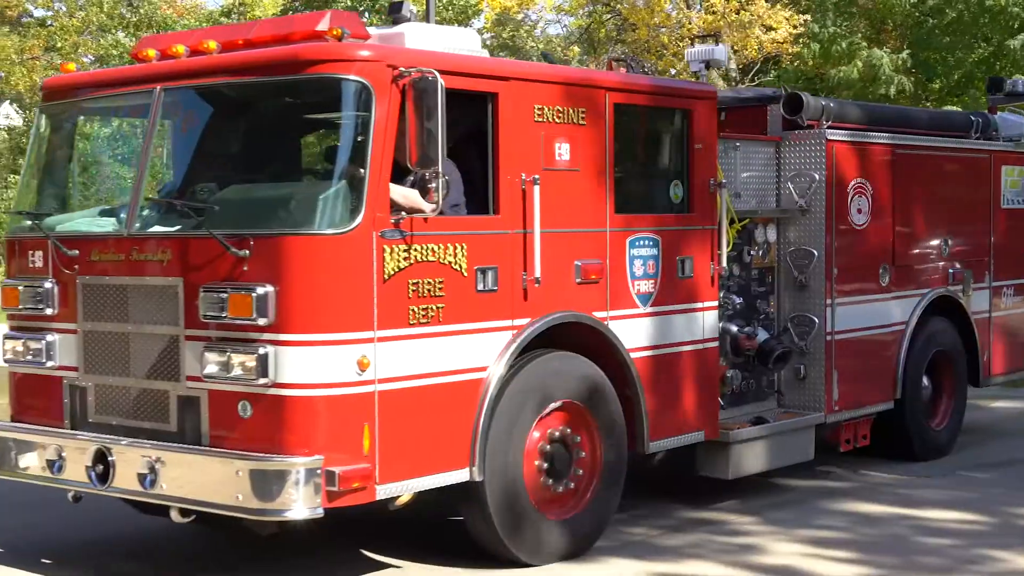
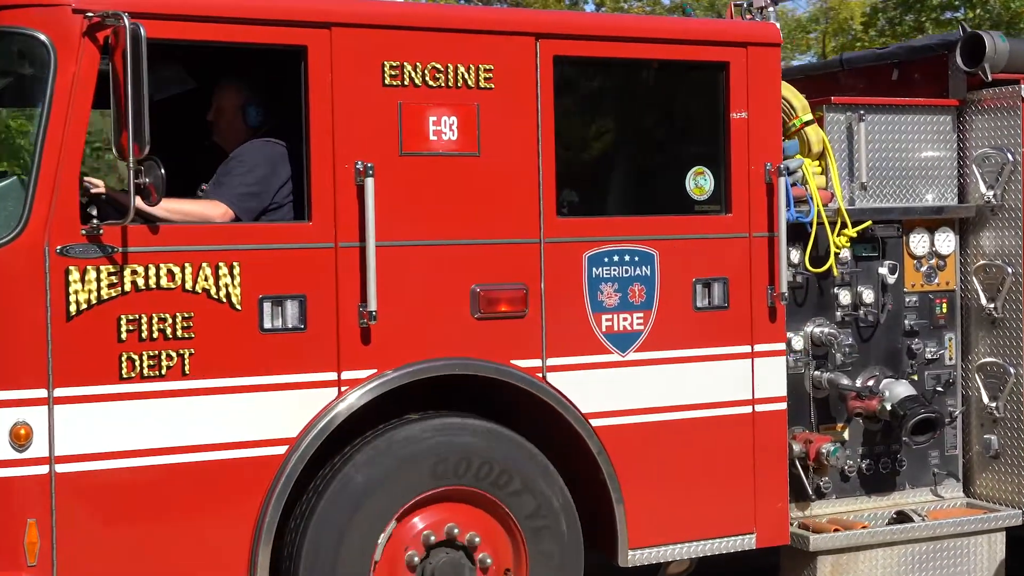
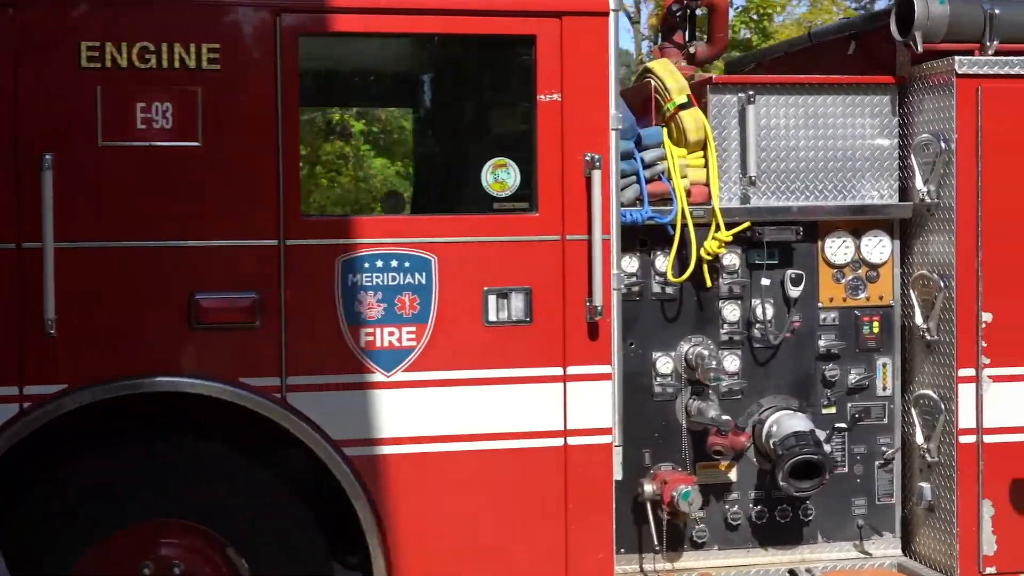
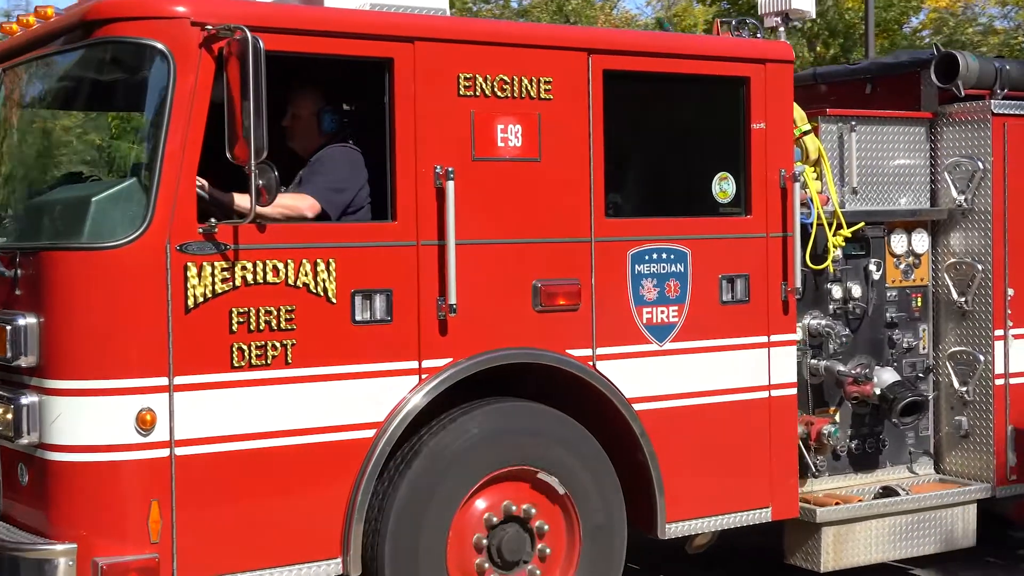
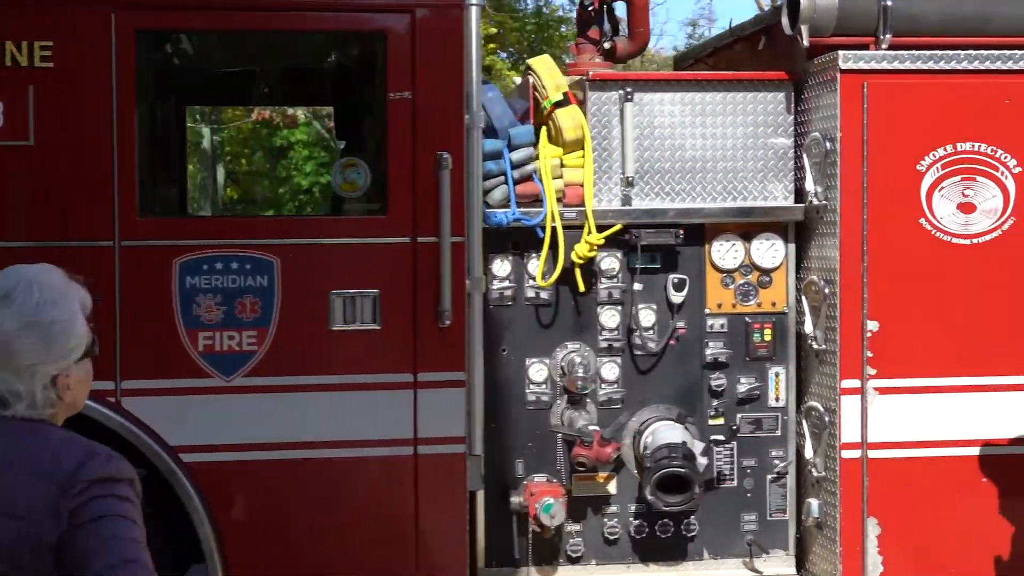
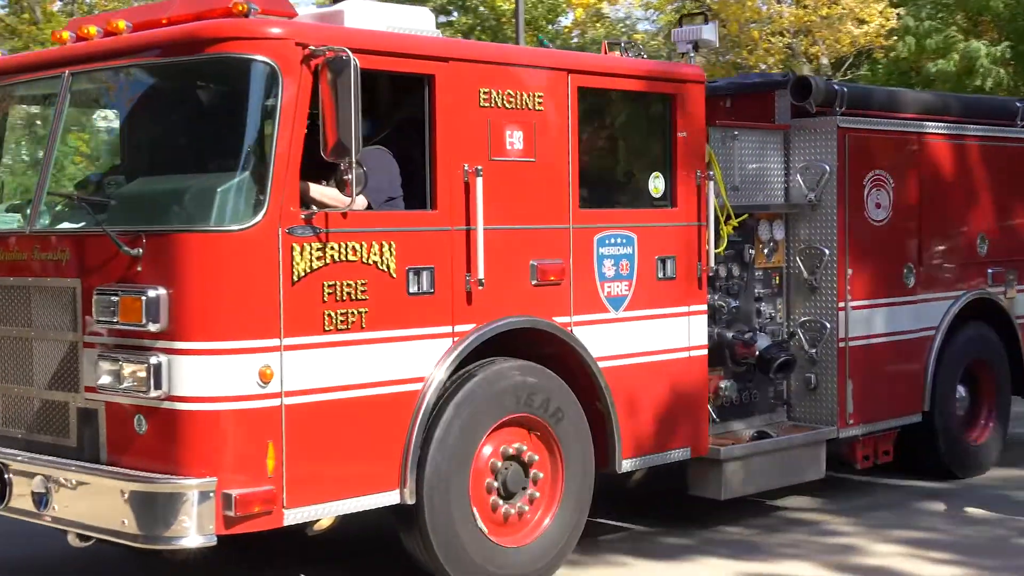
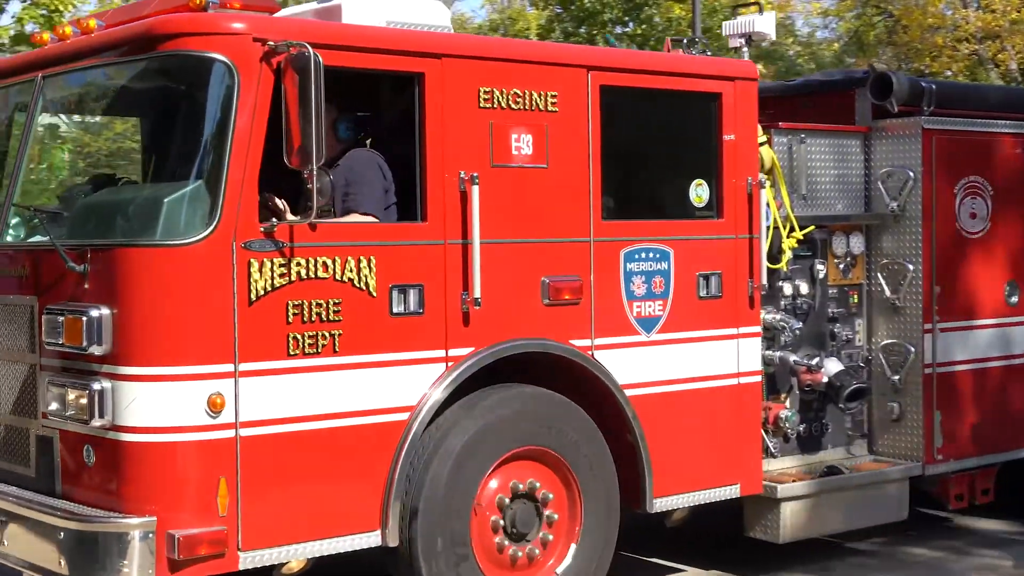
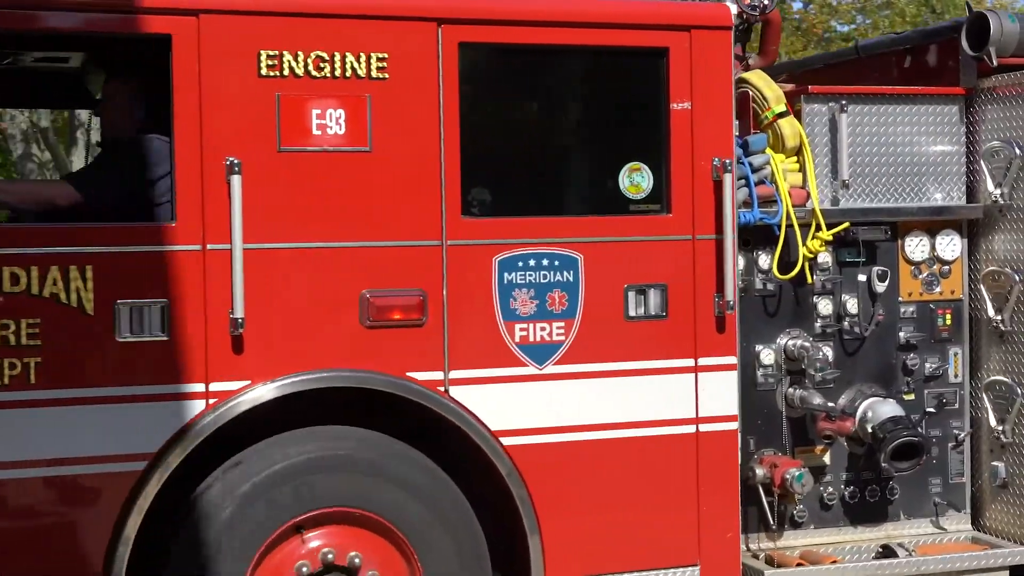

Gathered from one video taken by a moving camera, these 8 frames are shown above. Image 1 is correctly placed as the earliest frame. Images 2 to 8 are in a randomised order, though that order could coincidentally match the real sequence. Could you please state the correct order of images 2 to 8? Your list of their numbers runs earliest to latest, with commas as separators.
6, 7, 4, 2, 8, 3, 5
